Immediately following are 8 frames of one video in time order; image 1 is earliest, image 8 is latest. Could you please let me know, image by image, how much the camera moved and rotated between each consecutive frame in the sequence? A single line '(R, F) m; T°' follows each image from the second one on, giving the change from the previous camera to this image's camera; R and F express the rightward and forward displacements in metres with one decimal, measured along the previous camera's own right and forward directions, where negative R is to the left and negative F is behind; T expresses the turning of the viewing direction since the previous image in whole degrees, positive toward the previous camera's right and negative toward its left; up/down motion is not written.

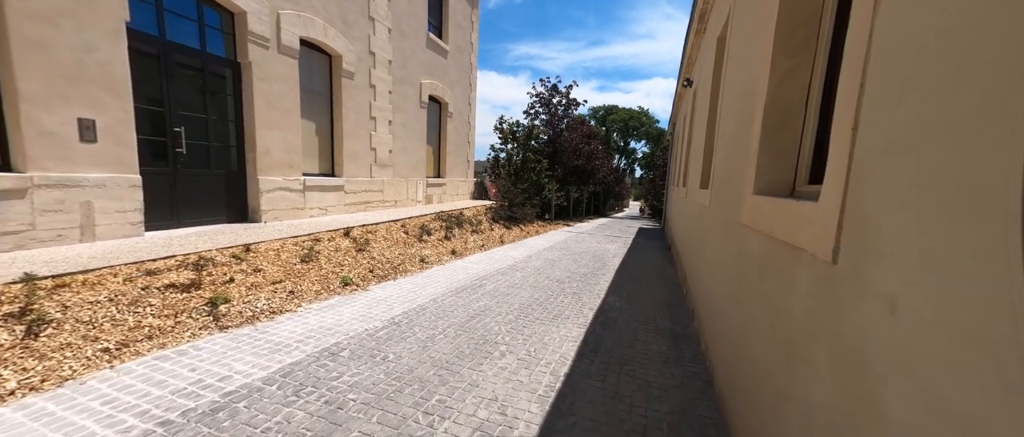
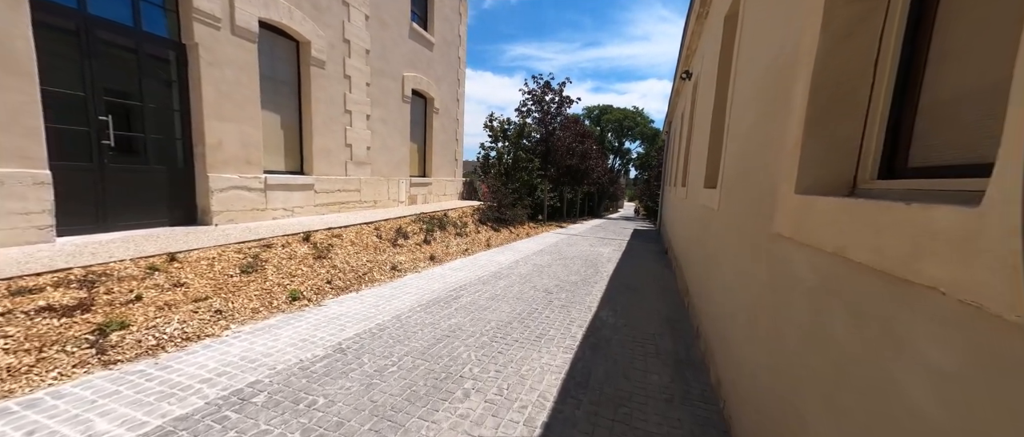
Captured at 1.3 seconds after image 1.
(+0.2, +0.7) m; +1°
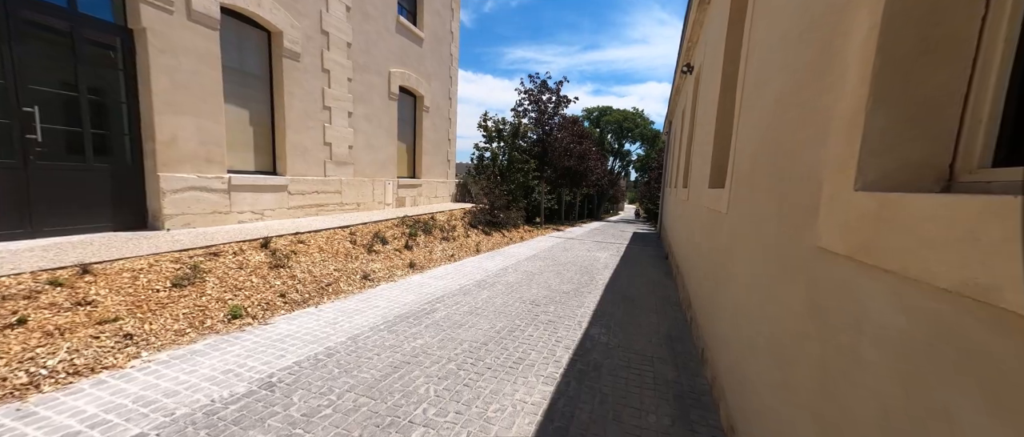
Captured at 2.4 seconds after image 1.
(+0.2, +0.6) m; 0°
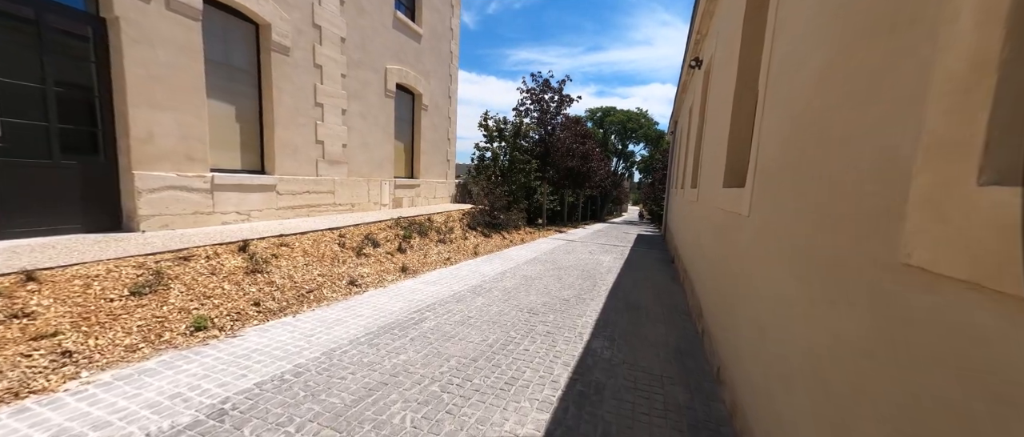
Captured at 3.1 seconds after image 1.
(+0.1, +0.4) m; 0°
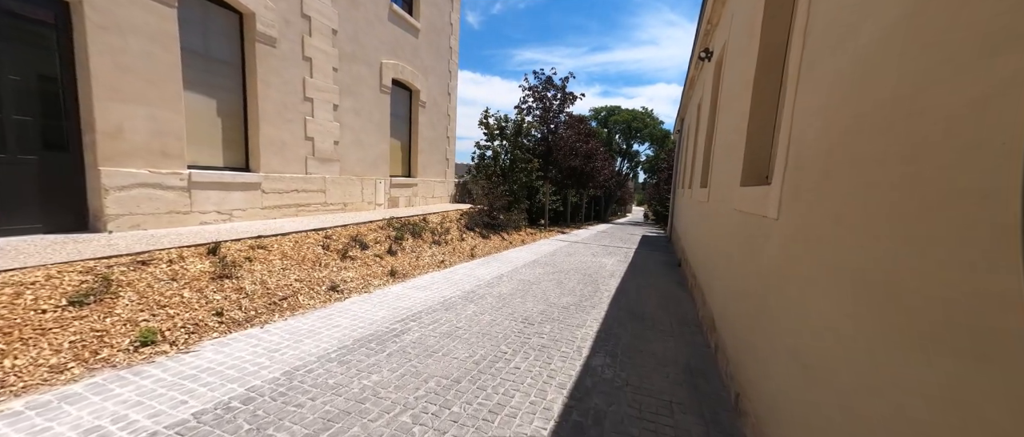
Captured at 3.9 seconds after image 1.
(+0.1, +0.4) m; -1°
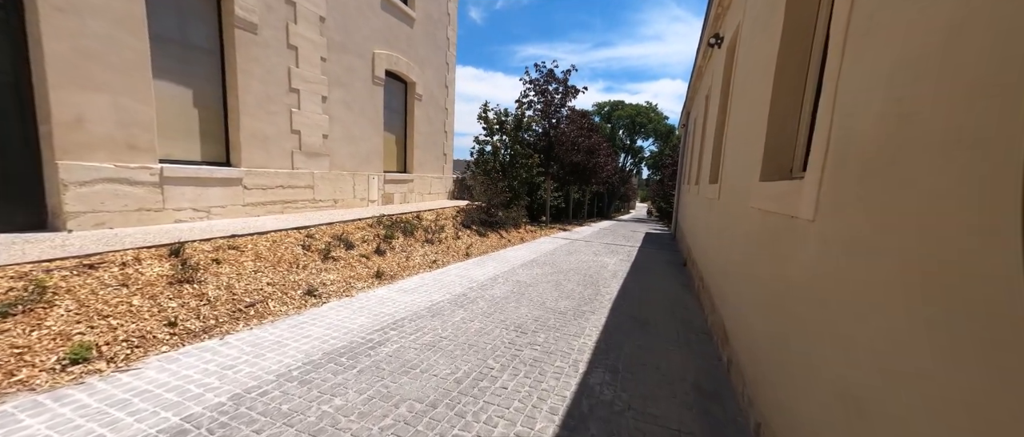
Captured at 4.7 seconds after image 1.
(+0.1, +0.4) m; 0°
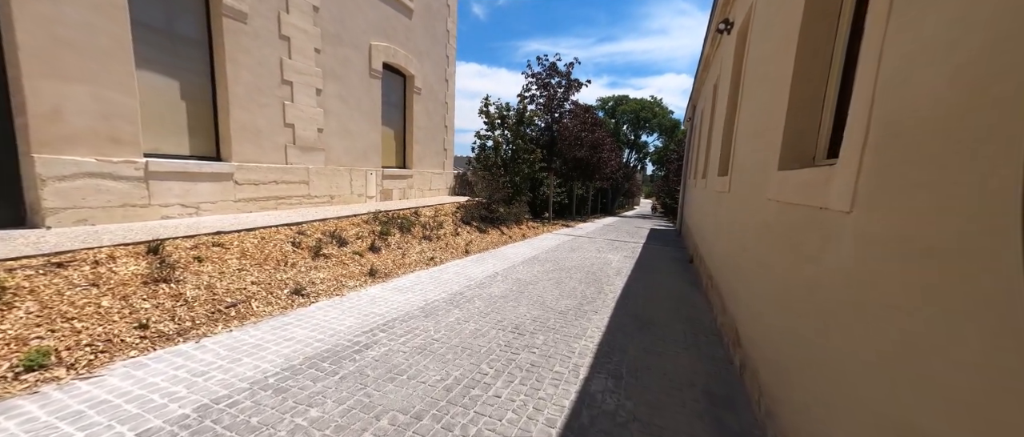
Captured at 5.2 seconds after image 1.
(+0.1, +0.2) m; -1°
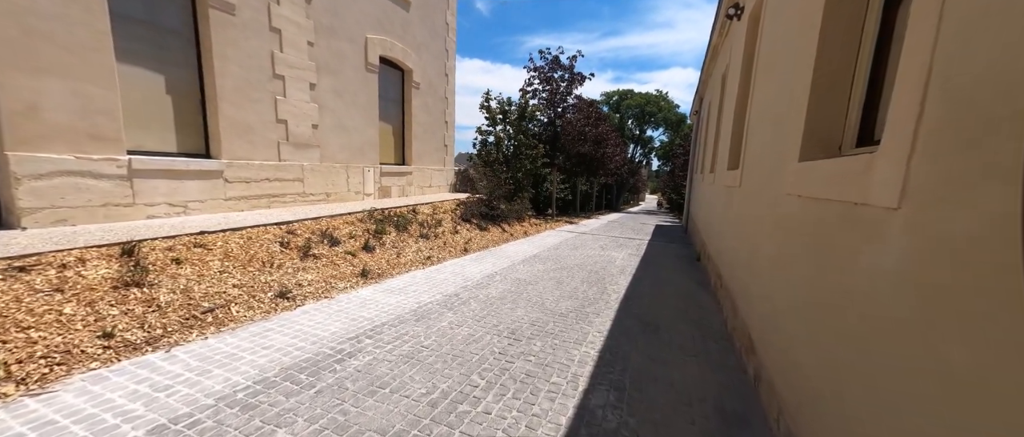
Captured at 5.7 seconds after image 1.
(+0.1, +0.3) m; -1°
